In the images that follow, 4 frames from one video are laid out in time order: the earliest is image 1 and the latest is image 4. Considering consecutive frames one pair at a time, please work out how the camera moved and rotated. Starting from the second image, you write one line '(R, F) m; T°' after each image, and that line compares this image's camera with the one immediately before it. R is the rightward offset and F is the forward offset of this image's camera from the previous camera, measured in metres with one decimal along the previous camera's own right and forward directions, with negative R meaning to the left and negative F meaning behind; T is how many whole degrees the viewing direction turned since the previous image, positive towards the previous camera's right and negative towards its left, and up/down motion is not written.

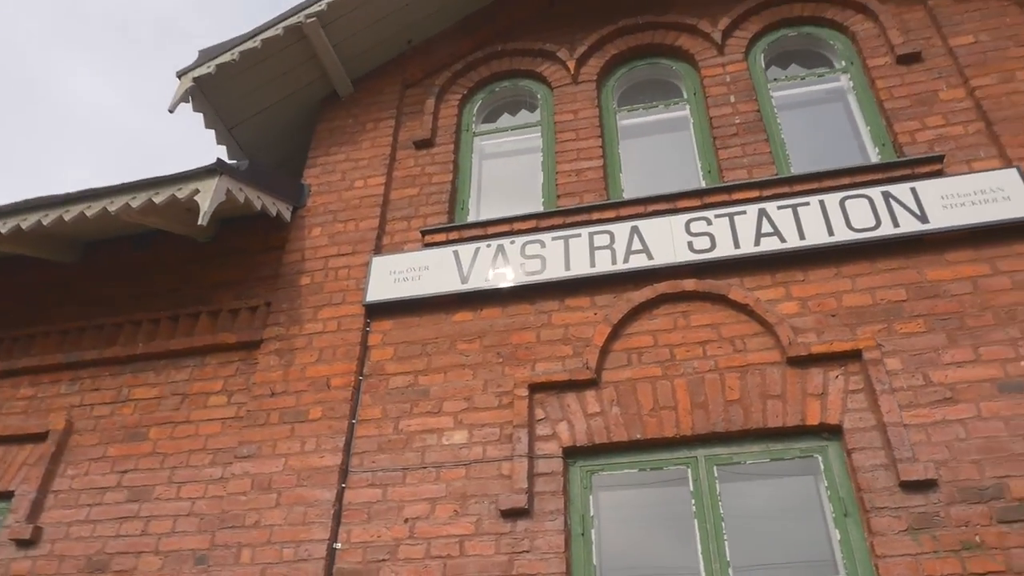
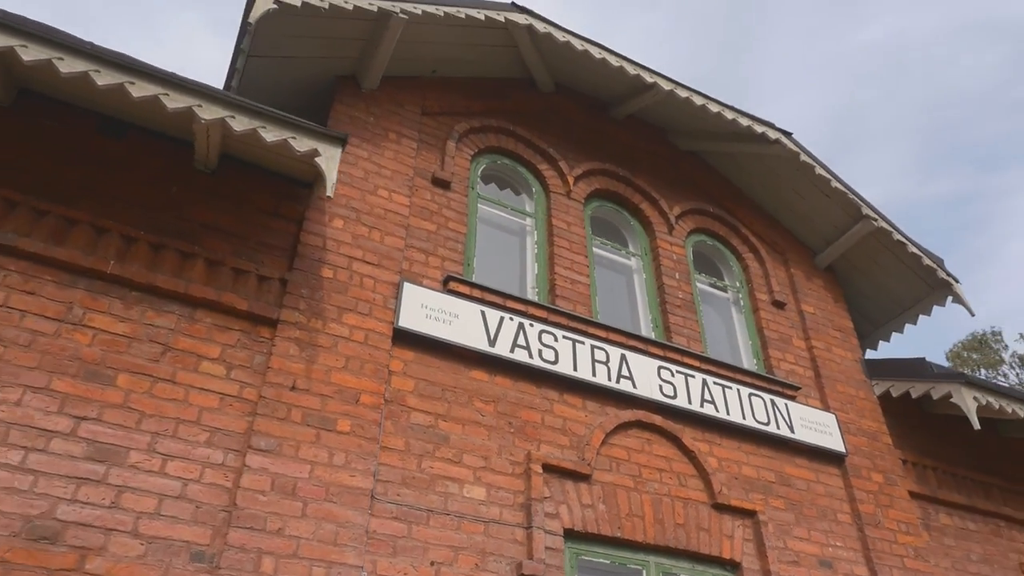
(-2.8, +0.4) m; +32°
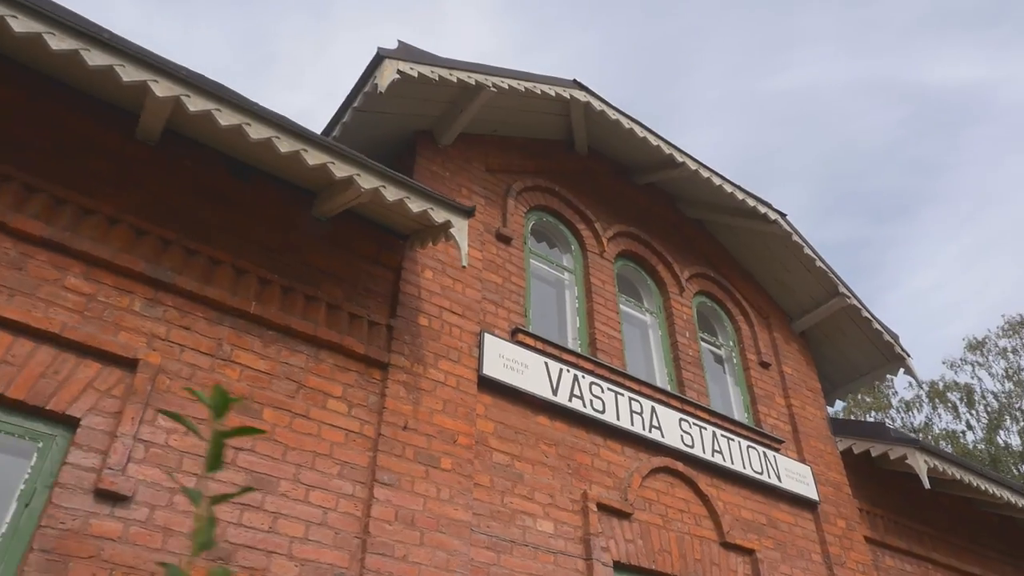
(-1.2, -0.5) m; +7°
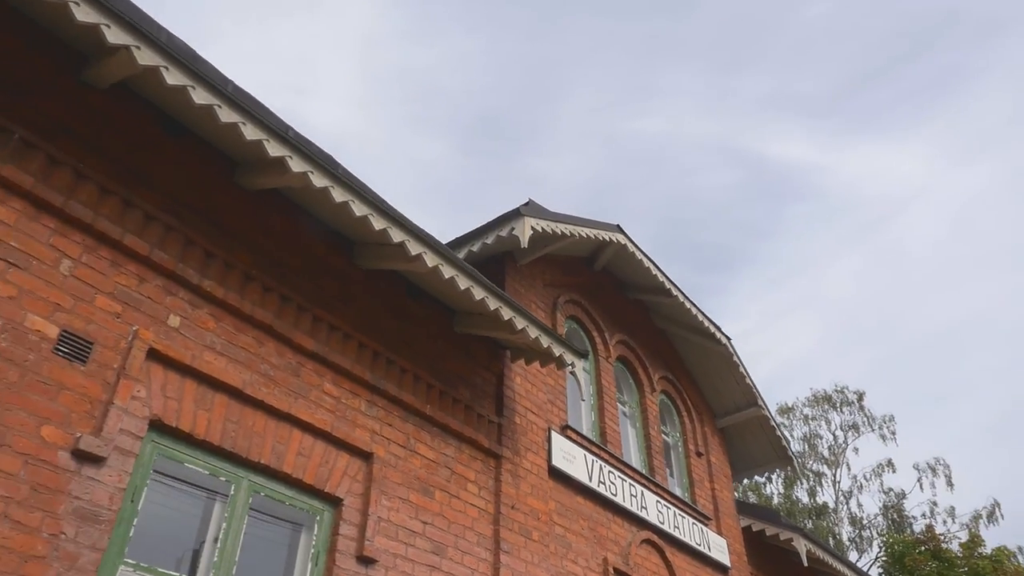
(-2.2, -1.3) m; +13°
